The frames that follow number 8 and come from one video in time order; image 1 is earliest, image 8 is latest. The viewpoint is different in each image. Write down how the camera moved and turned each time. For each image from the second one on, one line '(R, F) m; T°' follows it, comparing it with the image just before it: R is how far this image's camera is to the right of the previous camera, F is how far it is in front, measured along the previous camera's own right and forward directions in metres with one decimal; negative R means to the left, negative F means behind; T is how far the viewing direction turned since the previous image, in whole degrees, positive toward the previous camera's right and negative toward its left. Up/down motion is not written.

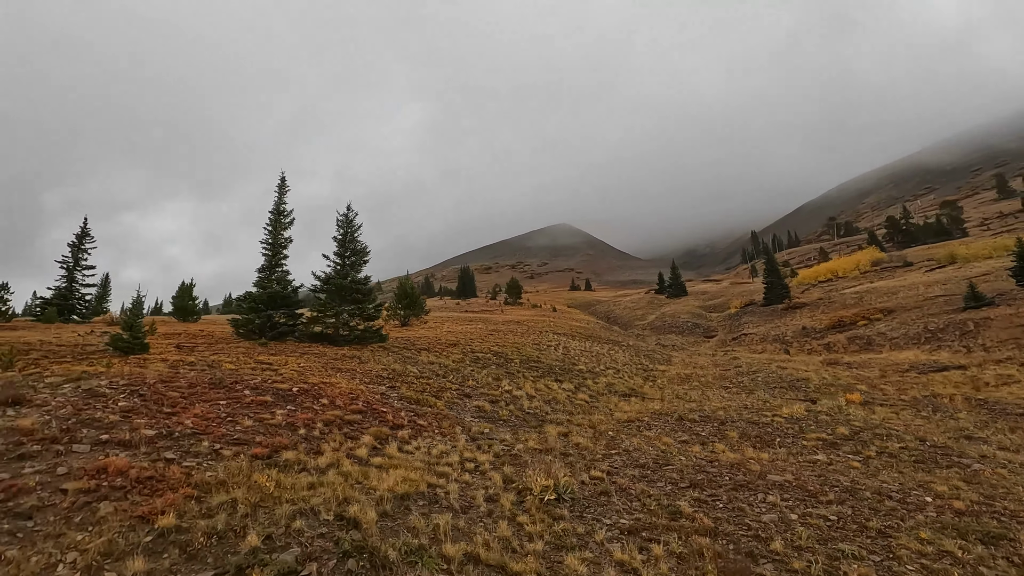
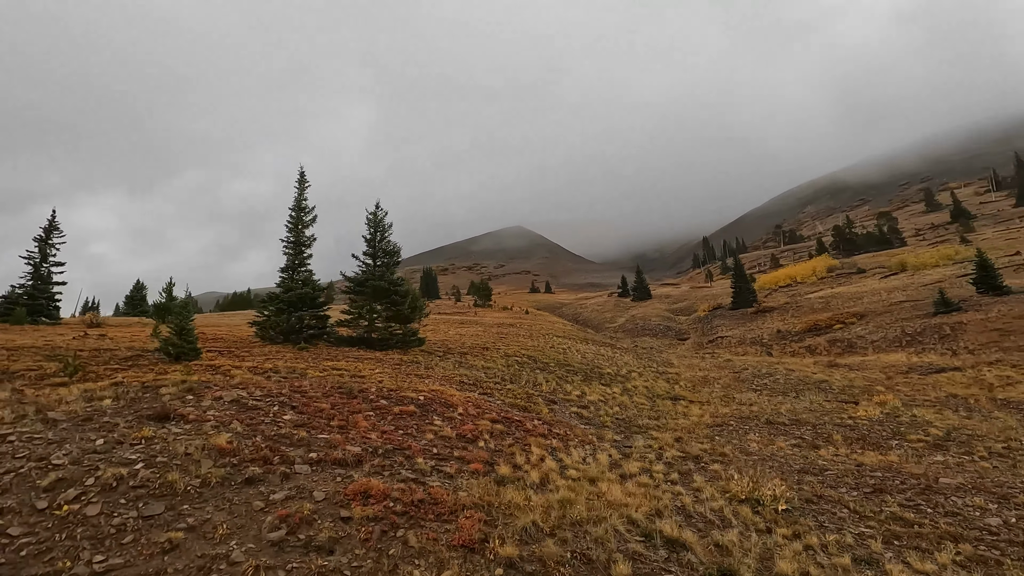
(-5.5, +0.7) m; +4°
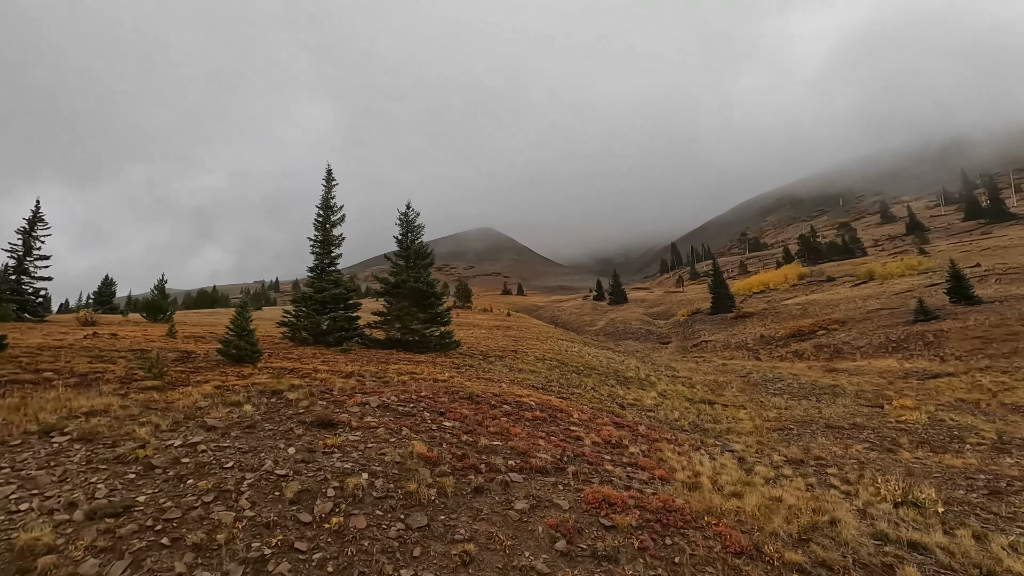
(-4.2, +0.1) m; +3°
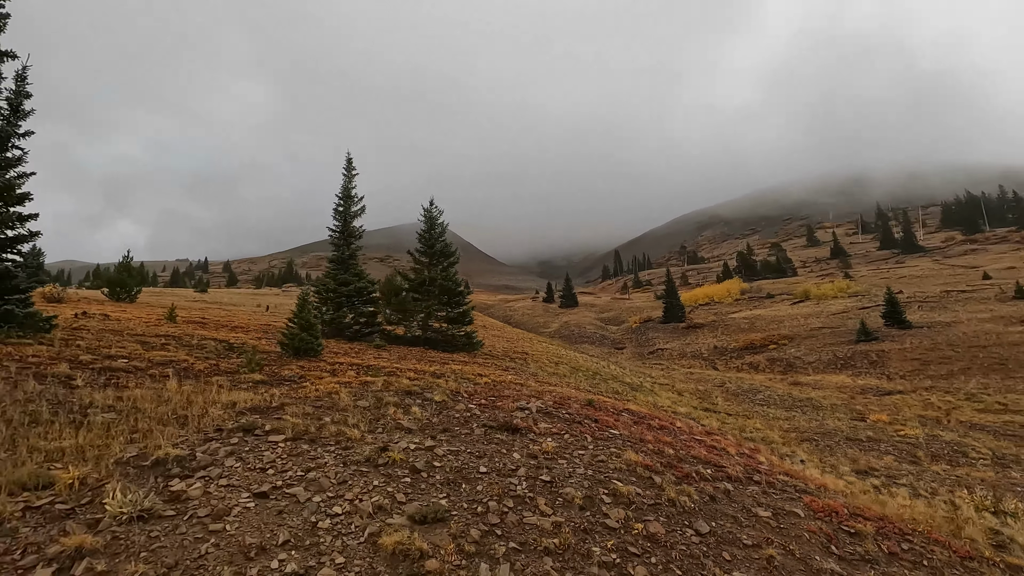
(-5.2, -0.2) m; +6°
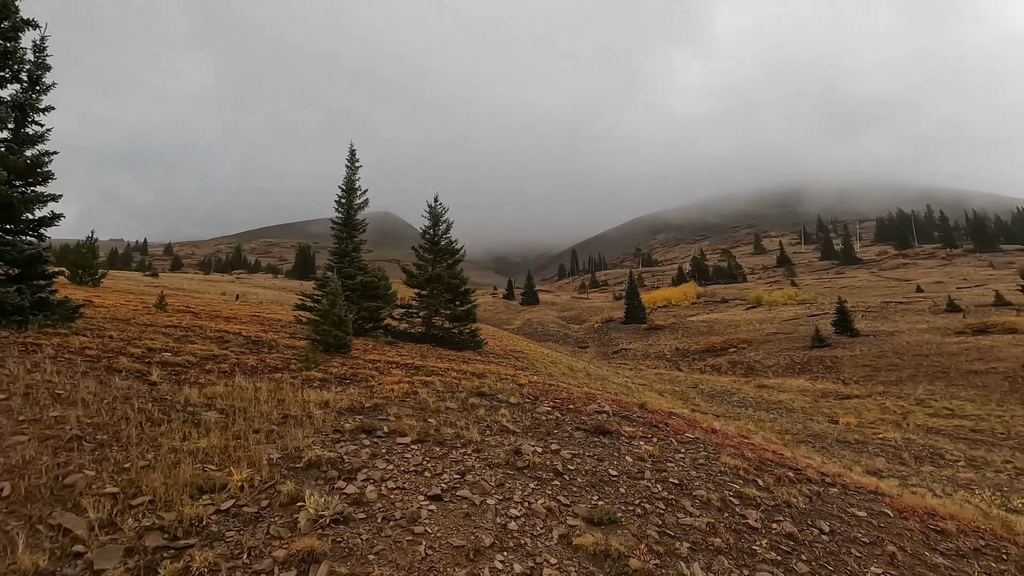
(-3.1, -0.2) m; +5°
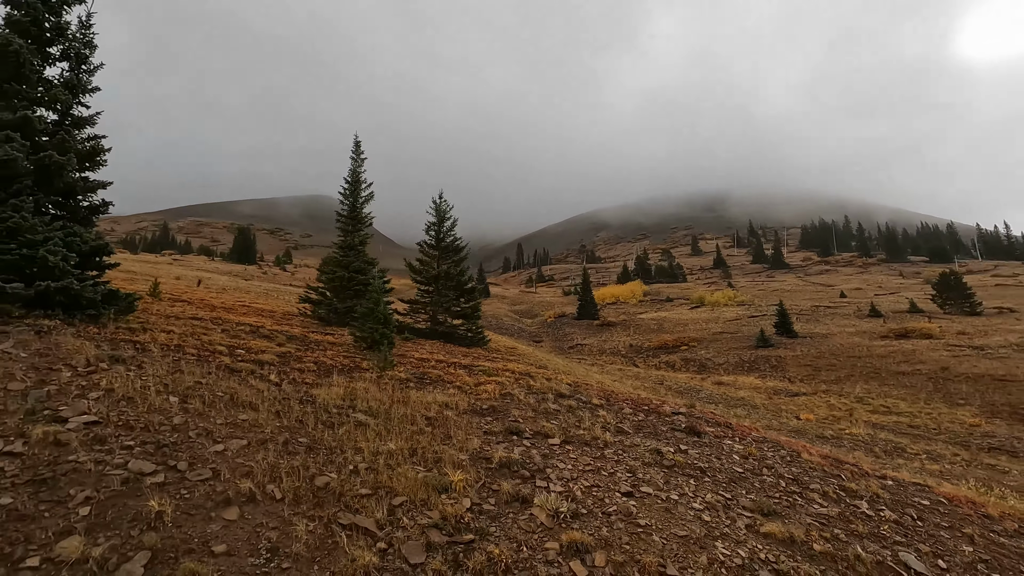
(-3.9, -0.6) m; +6°
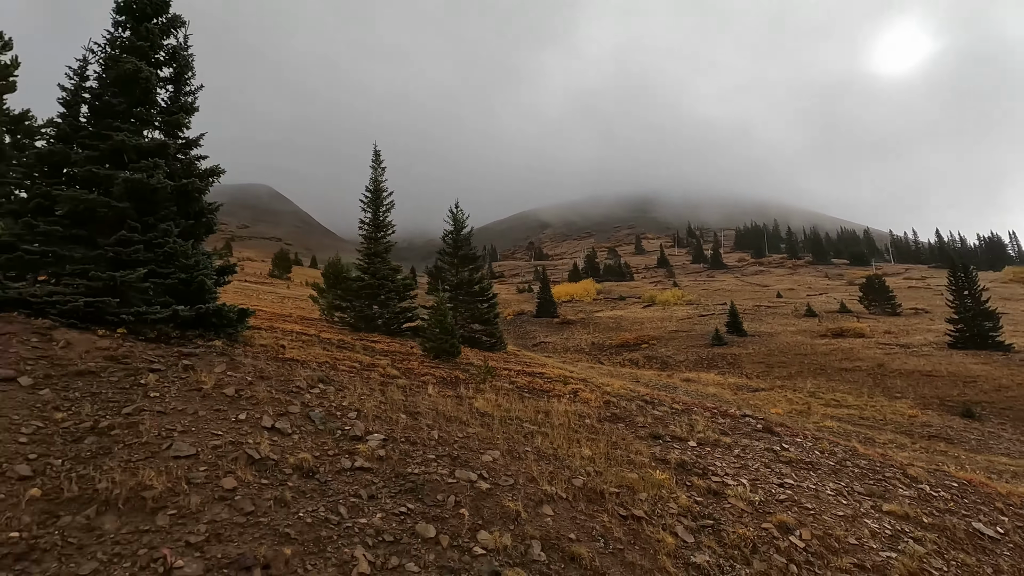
(-4.7, -1.3) m; +6°
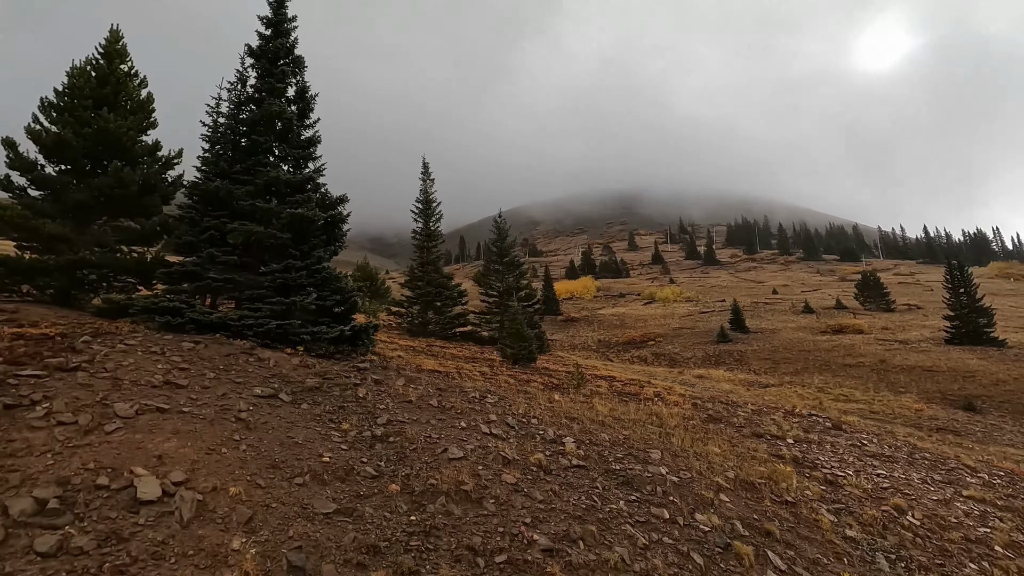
(-3.6, -1.6) m; +1°
